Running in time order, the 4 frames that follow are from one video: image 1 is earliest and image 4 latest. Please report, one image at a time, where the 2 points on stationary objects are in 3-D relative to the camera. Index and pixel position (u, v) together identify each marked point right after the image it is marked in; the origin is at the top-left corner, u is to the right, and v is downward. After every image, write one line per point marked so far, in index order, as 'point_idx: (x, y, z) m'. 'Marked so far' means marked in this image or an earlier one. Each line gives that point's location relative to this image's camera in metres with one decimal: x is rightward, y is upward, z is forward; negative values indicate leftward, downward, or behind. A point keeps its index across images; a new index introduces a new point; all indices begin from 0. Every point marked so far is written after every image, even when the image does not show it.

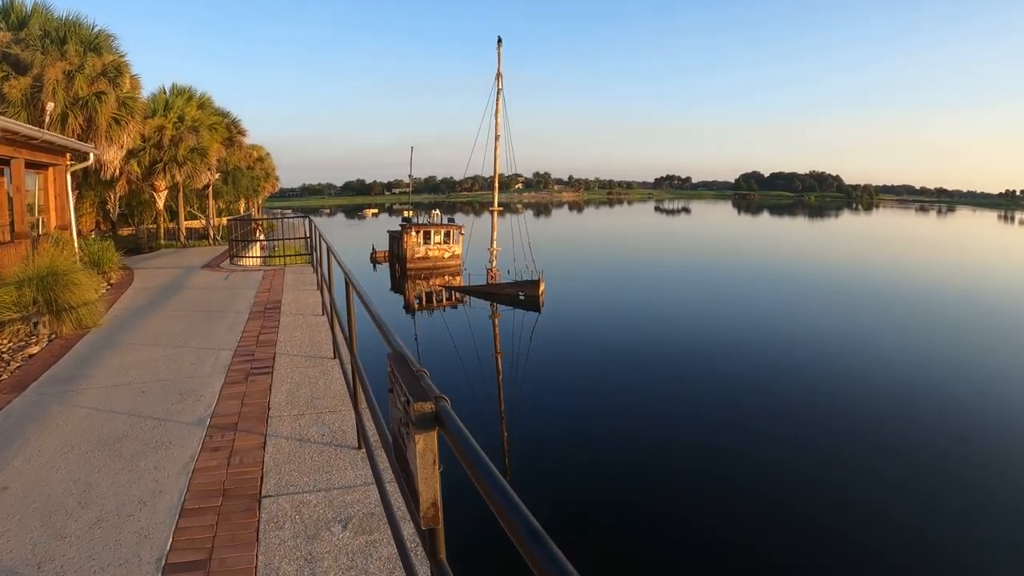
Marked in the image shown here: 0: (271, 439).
0: (-1.3, -0.8, +3.2) m
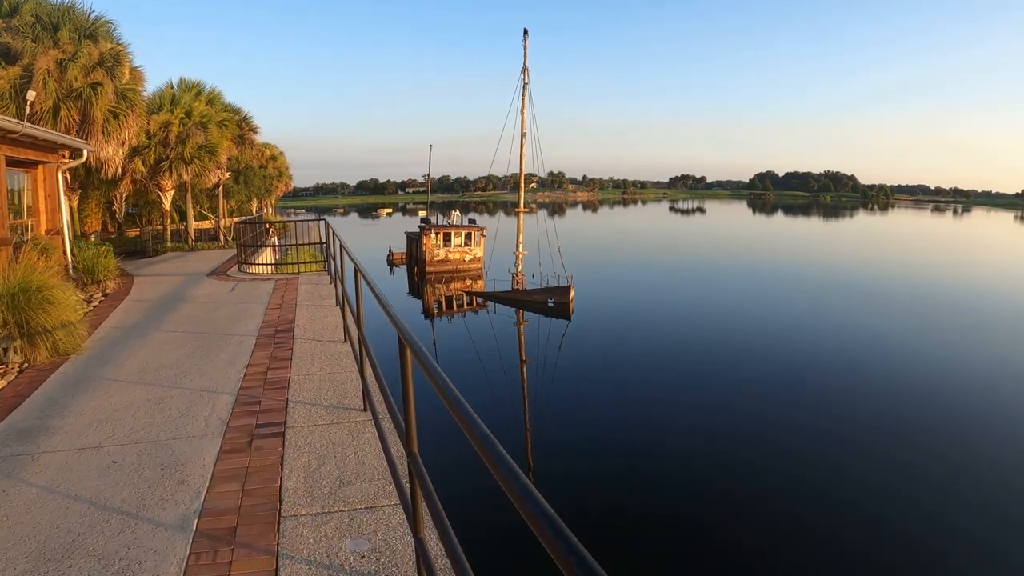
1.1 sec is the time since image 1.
0: (-0.8, -1.0, +2.1) m
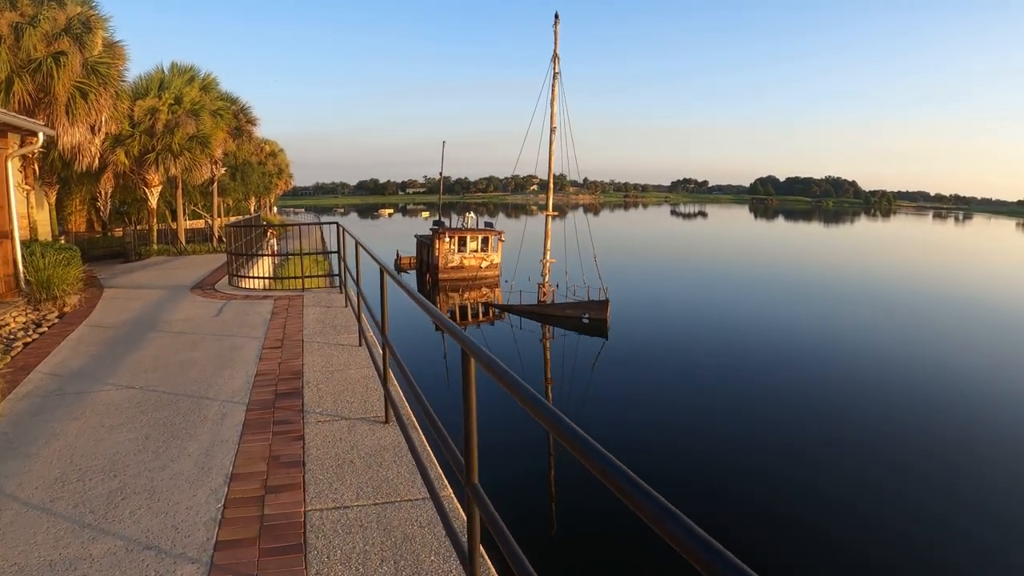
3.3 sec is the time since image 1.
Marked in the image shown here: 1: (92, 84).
0: (-0.1, -1.2, +0.4) m
1: (-6.2, +3.0, +8.9) m
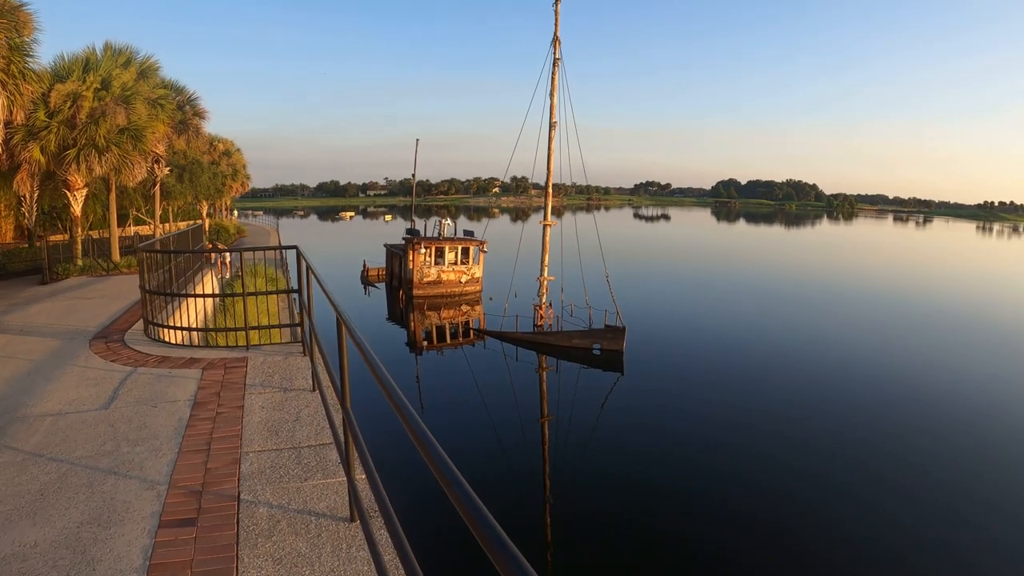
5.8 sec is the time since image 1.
0: (+0.7, -1.6, -1.6) m
1: (-5.9, +2.5, +6.5) m
